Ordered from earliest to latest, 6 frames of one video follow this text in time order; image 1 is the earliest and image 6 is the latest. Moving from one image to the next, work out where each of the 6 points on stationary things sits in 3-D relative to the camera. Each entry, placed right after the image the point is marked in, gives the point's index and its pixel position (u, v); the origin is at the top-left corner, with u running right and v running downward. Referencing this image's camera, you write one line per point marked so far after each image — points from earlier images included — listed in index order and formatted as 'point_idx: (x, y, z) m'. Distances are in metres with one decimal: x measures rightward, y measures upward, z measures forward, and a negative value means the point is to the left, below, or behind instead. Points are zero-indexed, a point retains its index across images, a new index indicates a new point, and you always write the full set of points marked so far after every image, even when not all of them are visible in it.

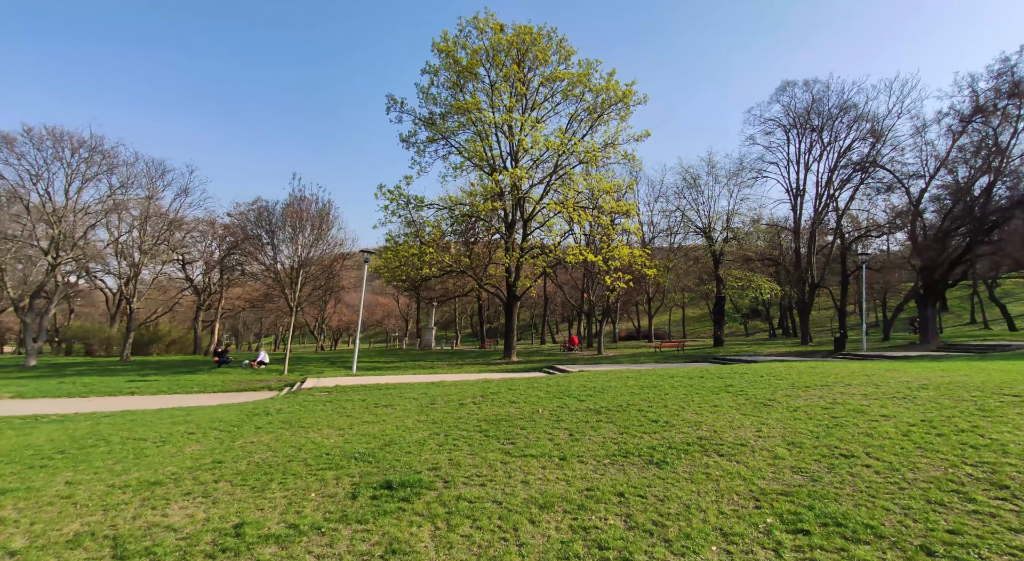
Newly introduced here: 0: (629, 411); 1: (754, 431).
0: (+1.8, -2.0, +8.2) m
1: (+2.9, -1.8, +6.3) m
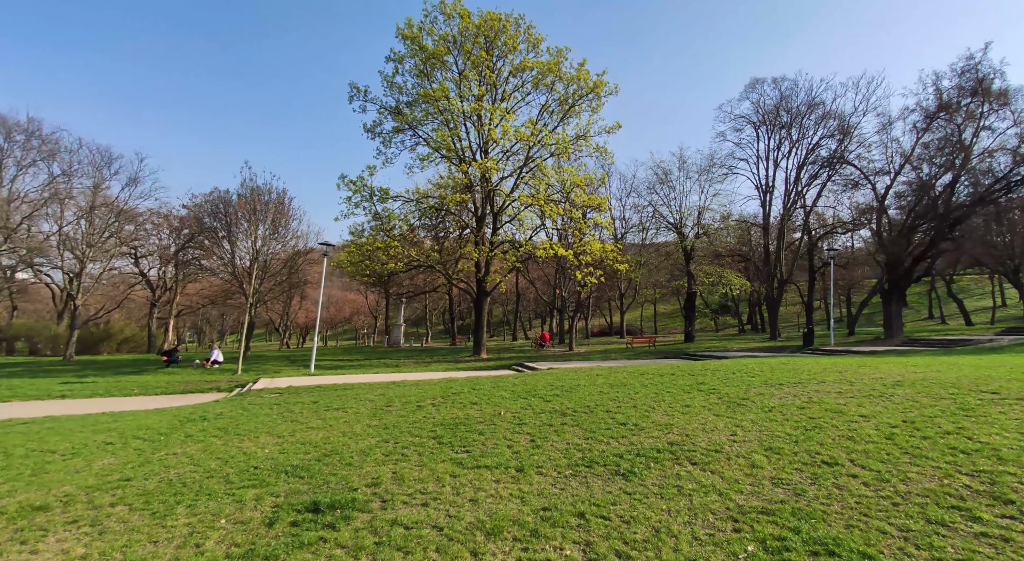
0: (+1.2, -1.9, +7.6) m
1: (+2.4, -1.7, +5.9) m
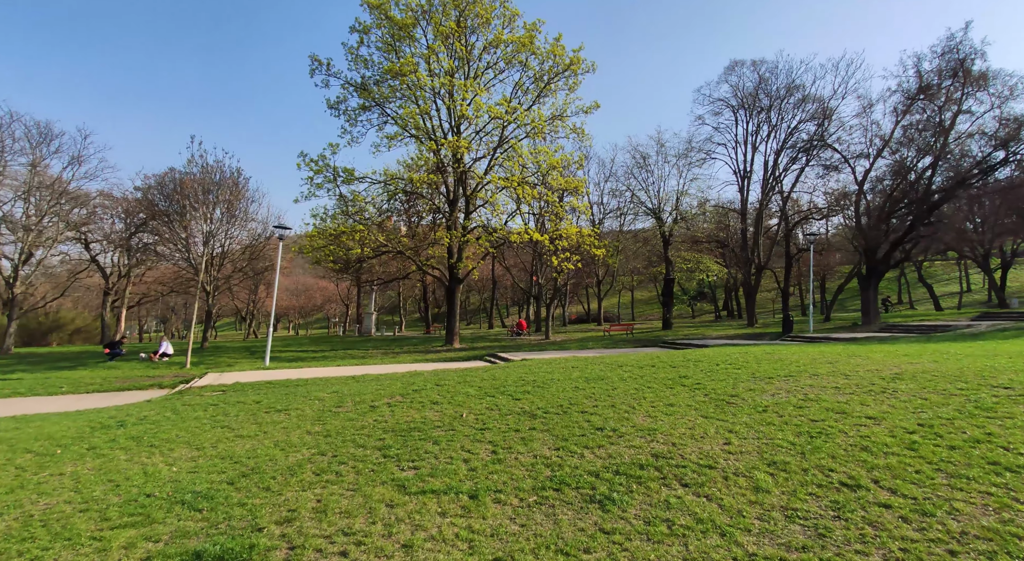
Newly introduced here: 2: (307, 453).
0: (+0.7, -1.7, +6.7) m
1: (+2.0, -1.5, +5.0) m
2: (-2.2, -1.8, +5.7) m
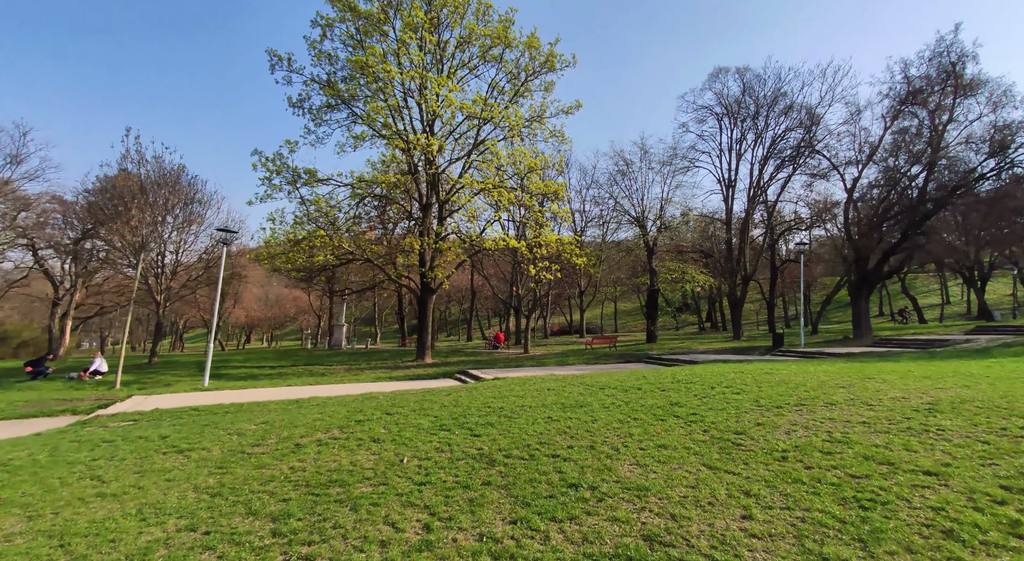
0: (+0.3, -1.8, +5.3) m
1: (+1.5, -1.6, +3.6) m
2: (-2.6, -1.9, +4.1) m
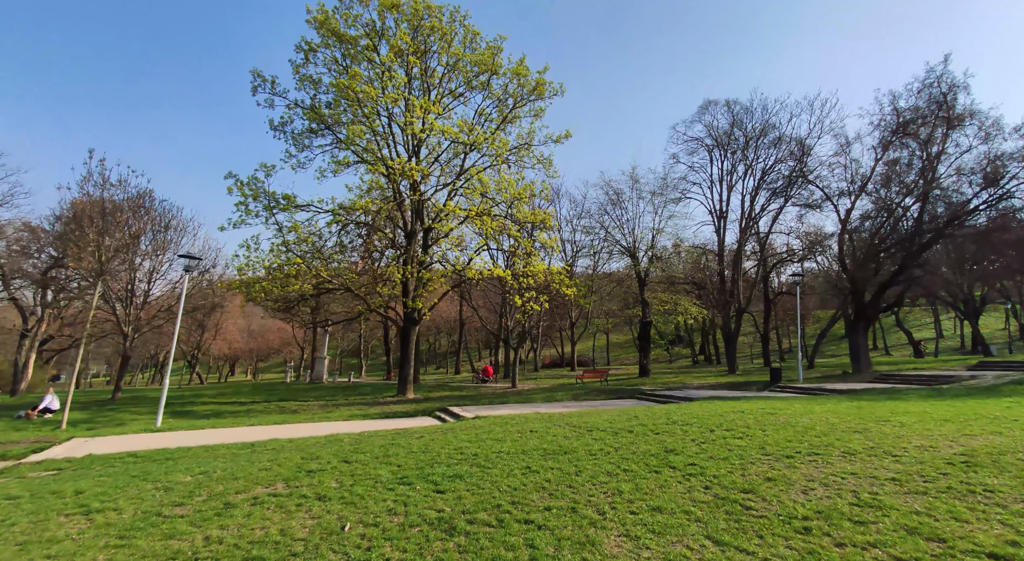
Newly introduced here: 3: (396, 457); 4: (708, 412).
0: (-0.1, -2.1, +4.3) m
1: (+1.3, -1.8, +2.7) m
2: (-2.9, -2.1, +3.1) m
3: (-1.7, -2.5, +7.6) m
4: (+3.9, -2.6, +10.4) m
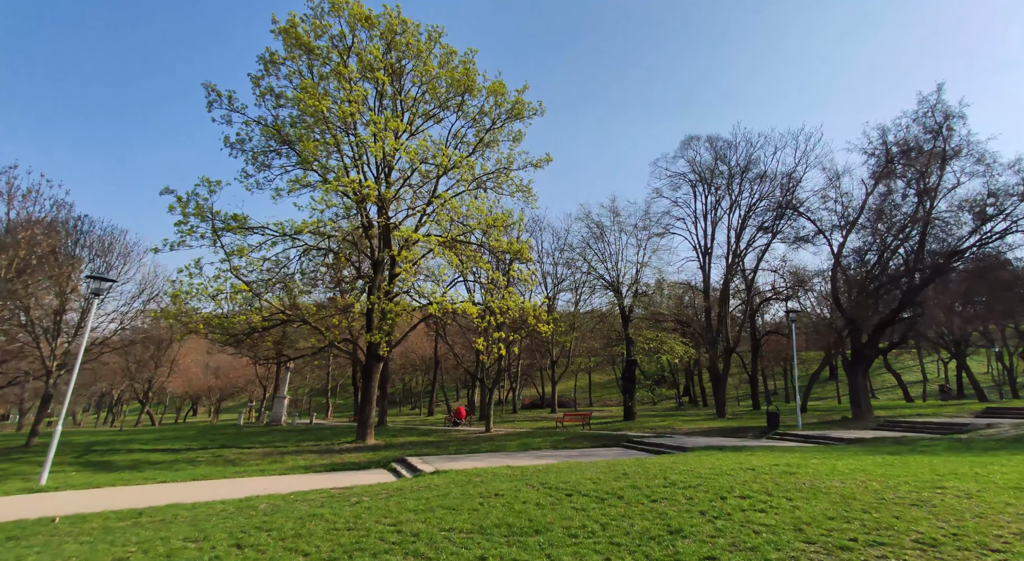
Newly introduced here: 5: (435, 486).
0: (-0.4, -2.1, +2.5) m
1: (+0.9, -1.7, +0.9) m
2: (-3.3, -1.9, +1.2) m
3: (-2.2, -2.8, +5.7) m
4: (+3.3, -3.1, +8.6) m
5: (-1.2, -3.4, +8.7) m
